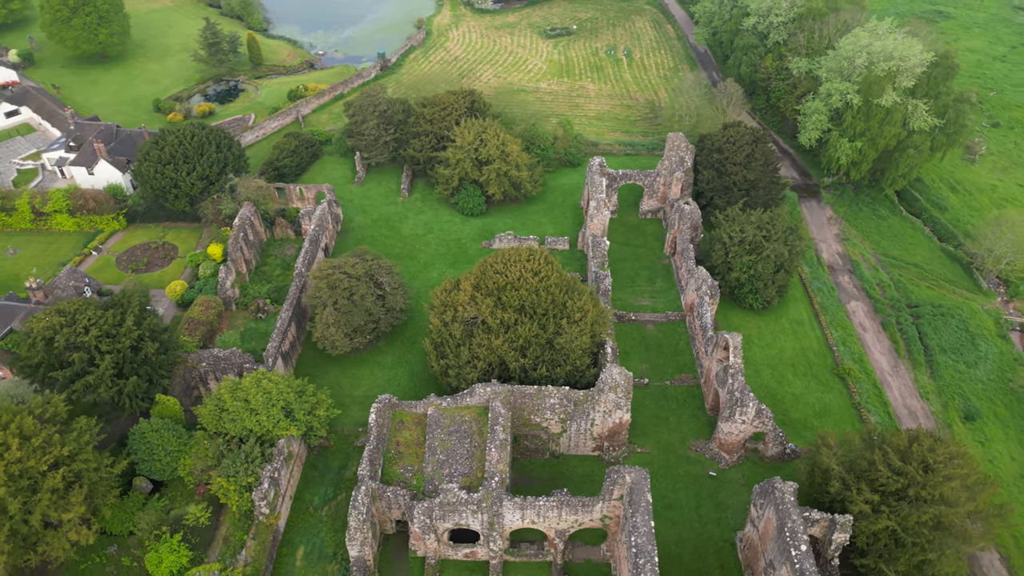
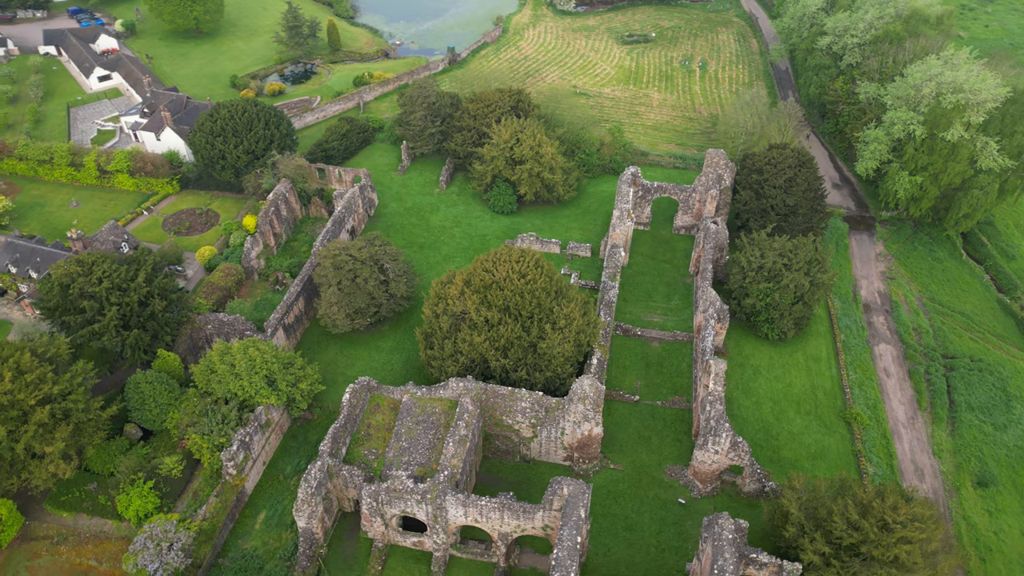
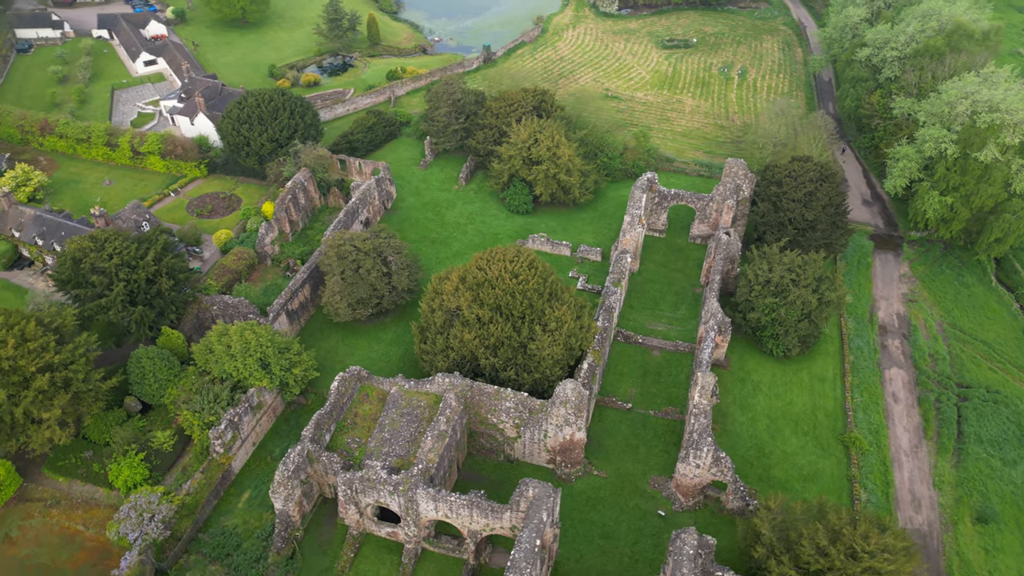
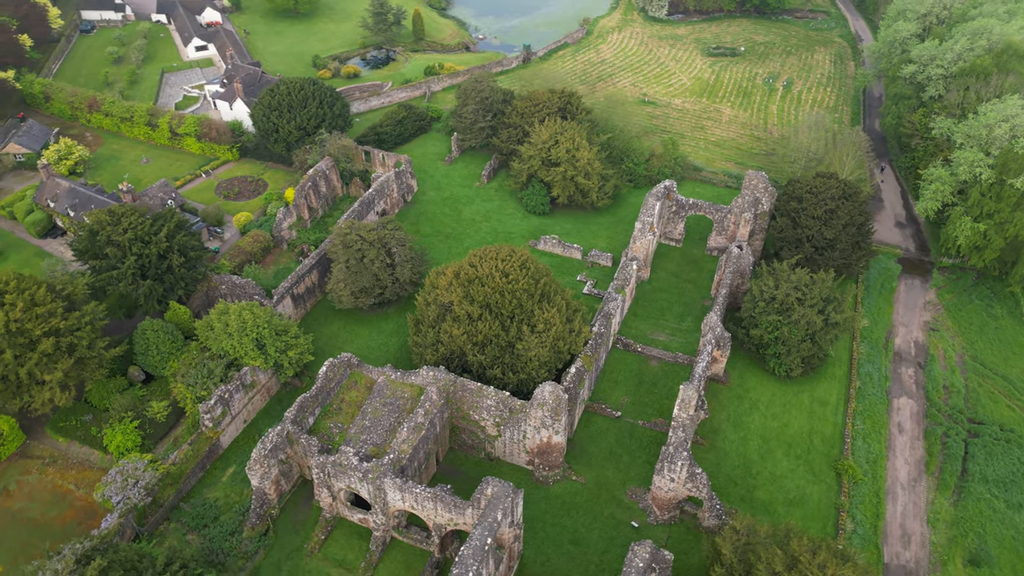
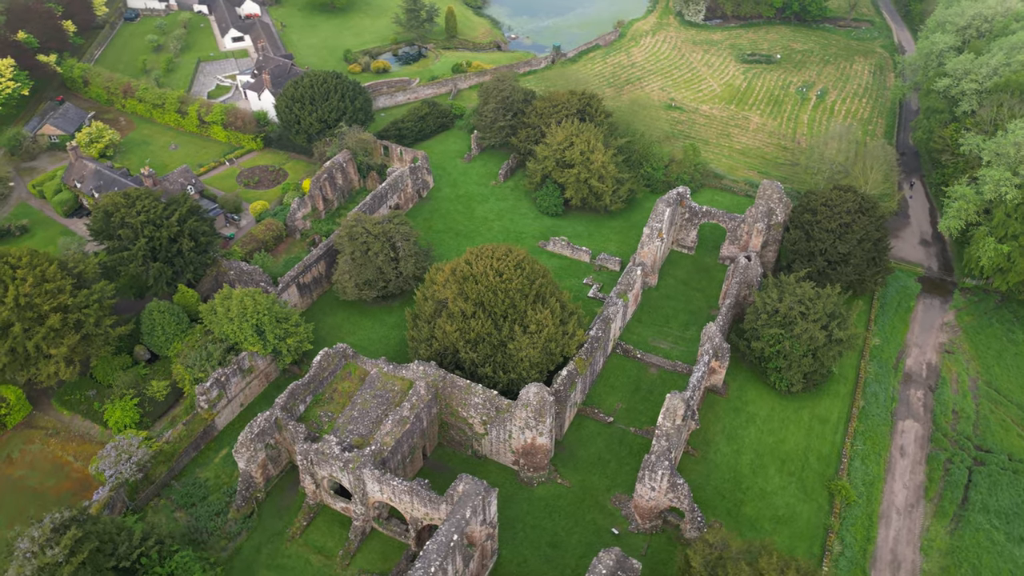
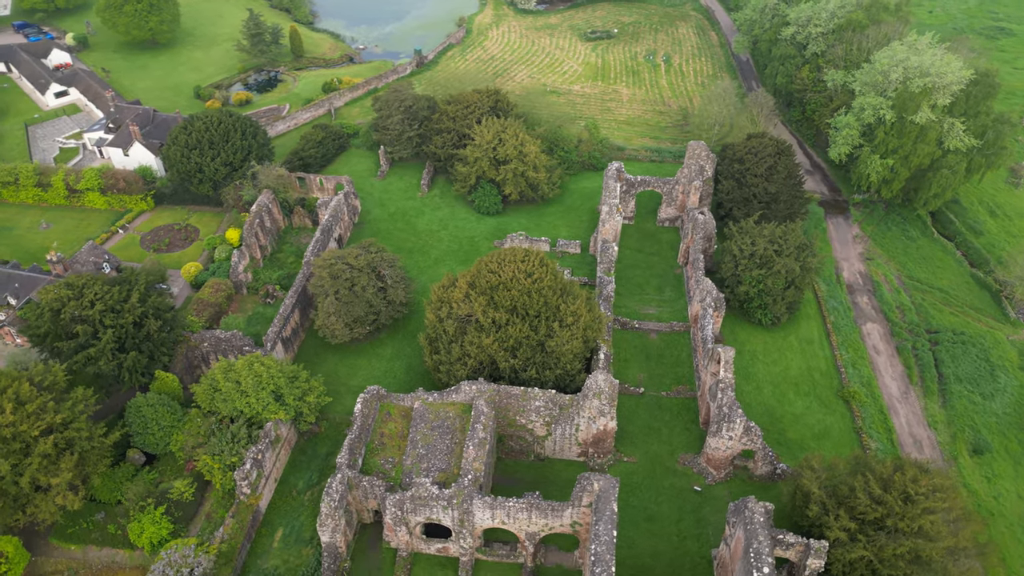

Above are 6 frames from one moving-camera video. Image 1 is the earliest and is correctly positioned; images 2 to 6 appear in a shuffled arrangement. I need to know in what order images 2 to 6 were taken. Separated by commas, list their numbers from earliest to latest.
6, 2, 3, 4, 5
